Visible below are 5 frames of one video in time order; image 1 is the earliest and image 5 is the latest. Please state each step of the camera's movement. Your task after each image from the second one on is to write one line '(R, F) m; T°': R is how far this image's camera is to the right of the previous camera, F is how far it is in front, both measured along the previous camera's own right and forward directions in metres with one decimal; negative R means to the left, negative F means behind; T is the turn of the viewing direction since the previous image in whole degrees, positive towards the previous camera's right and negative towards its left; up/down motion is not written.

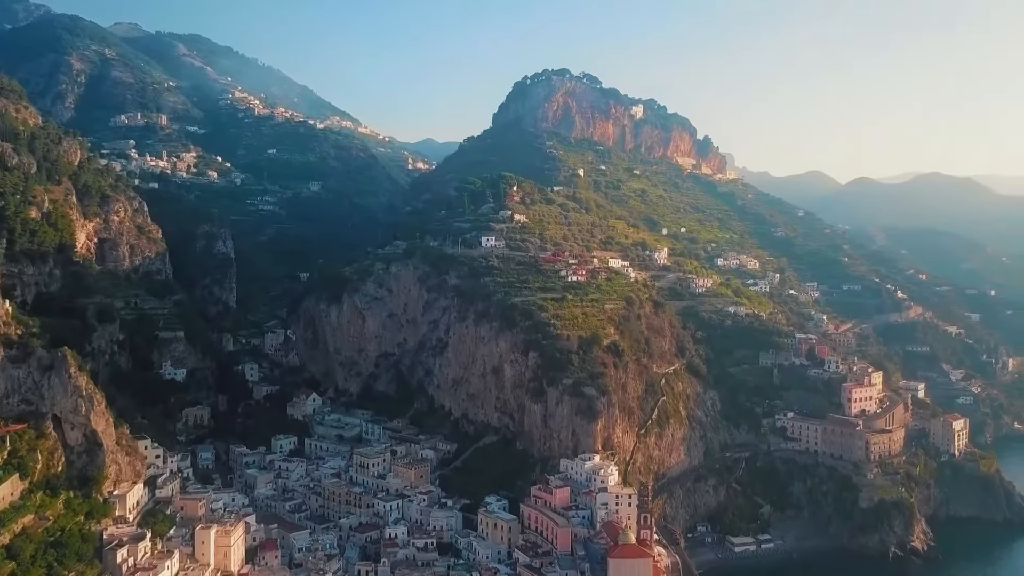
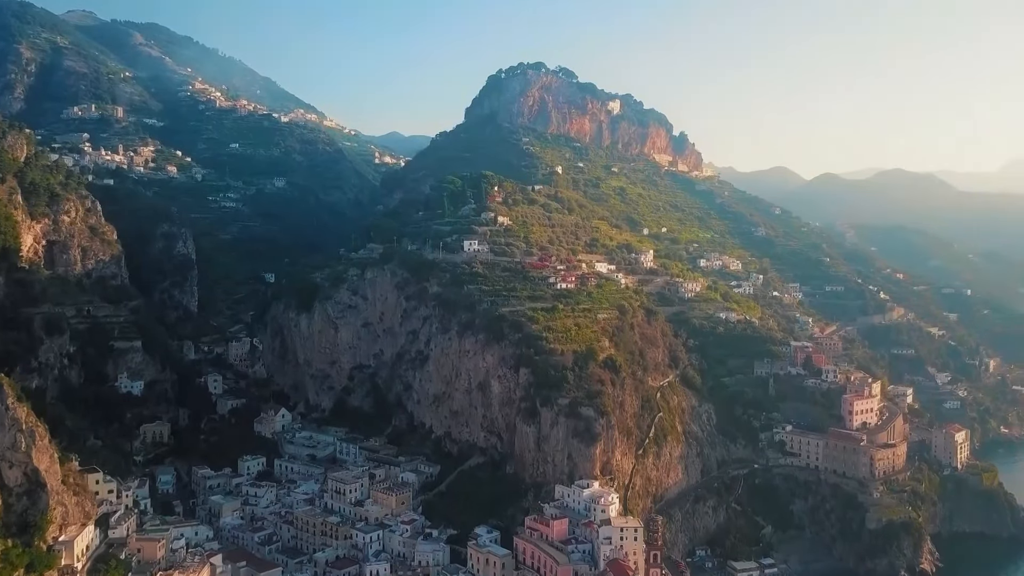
(-1.3, +3.6) m; +2°
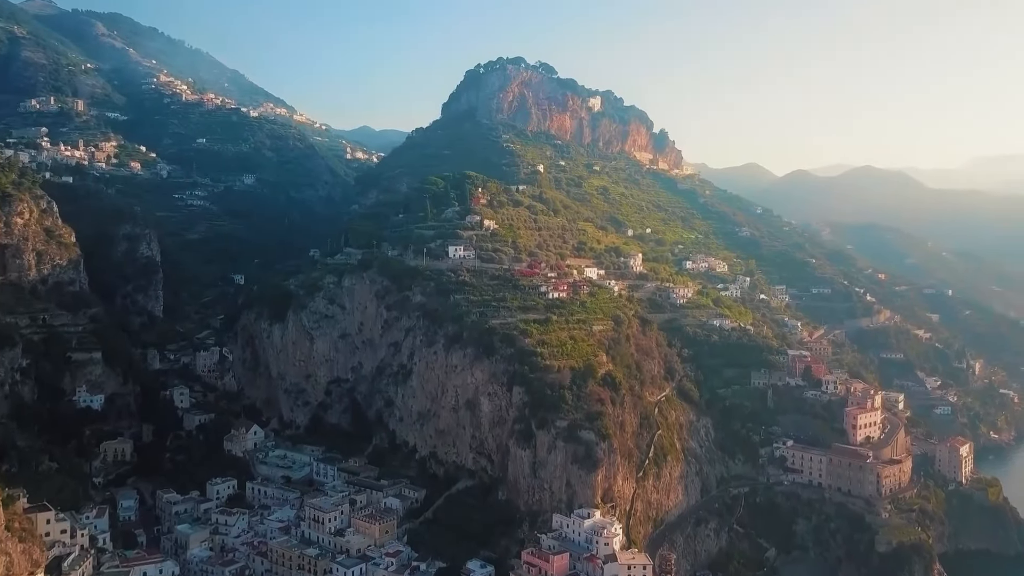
(-1.0, +3.2) m; +2°
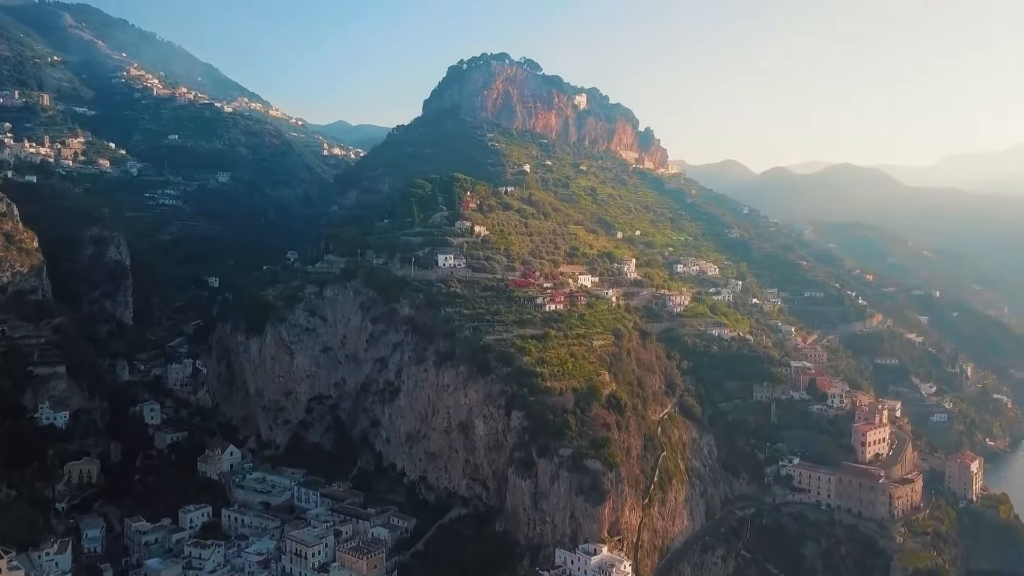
(-1.0, +2.9) m; +2°
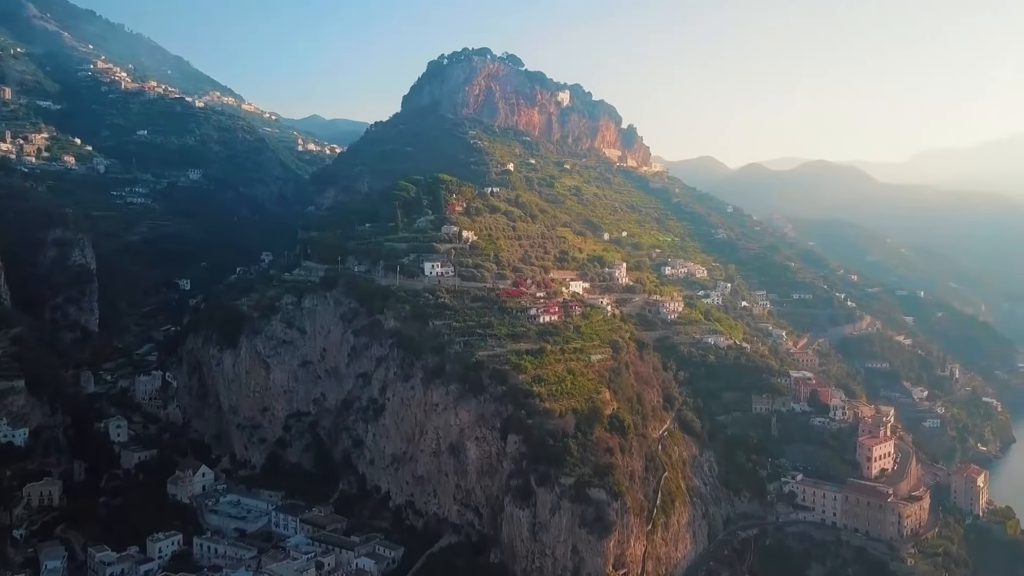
(-0.8, +2.7) m; +2°
